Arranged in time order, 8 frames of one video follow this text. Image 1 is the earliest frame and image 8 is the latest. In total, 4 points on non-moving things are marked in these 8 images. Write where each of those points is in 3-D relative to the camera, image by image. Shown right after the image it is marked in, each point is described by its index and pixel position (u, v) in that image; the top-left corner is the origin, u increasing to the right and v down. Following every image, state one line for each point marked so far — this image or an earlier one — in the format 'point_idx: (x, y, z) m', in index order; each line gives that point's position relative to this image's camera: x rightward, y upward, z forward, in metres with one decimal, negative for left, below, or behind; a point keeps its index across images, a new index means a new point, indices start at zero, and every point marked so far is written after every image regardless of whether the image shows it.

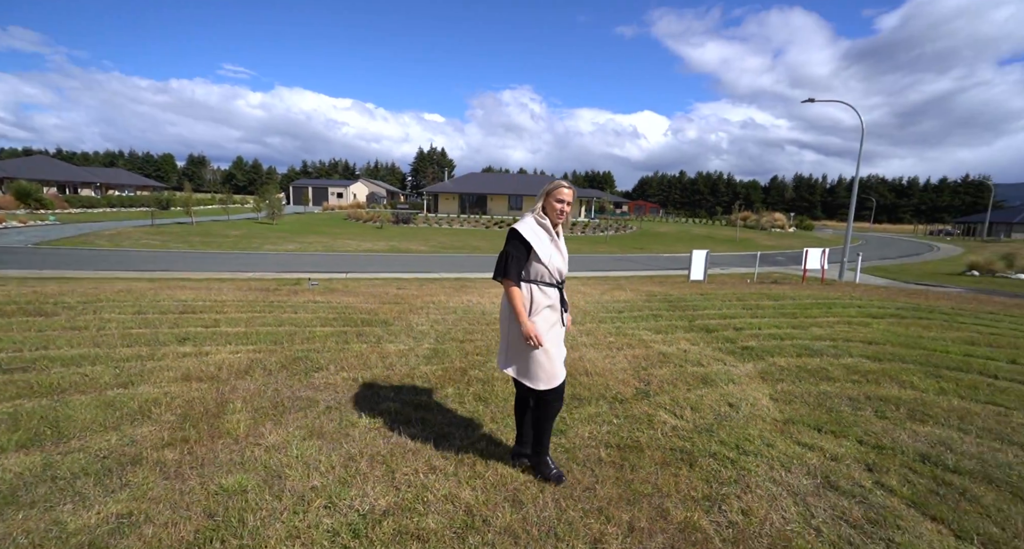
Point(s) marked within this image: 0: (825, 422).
0: (+2.4, -1.1, +3.6) m
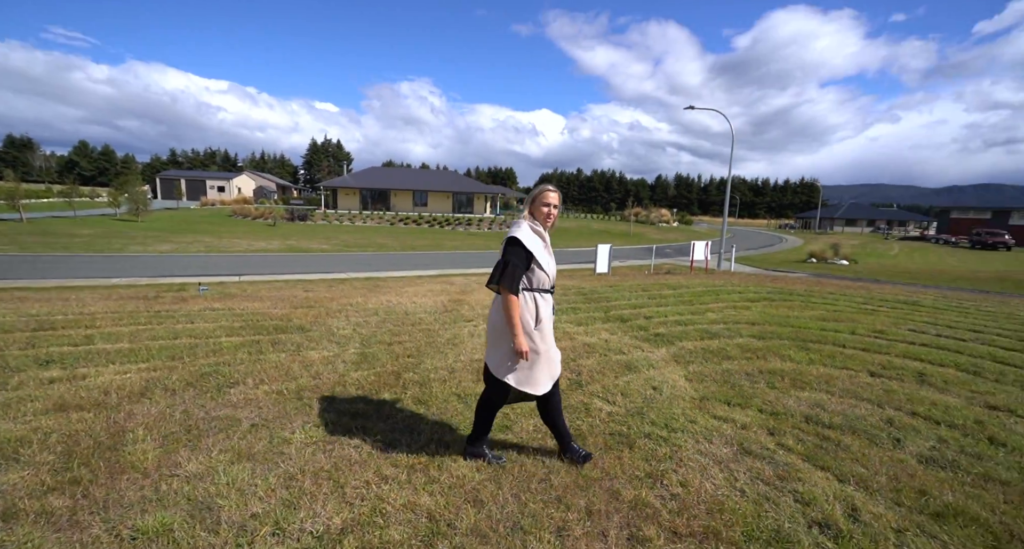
0: (+1.9, -1.1, +4.2) m
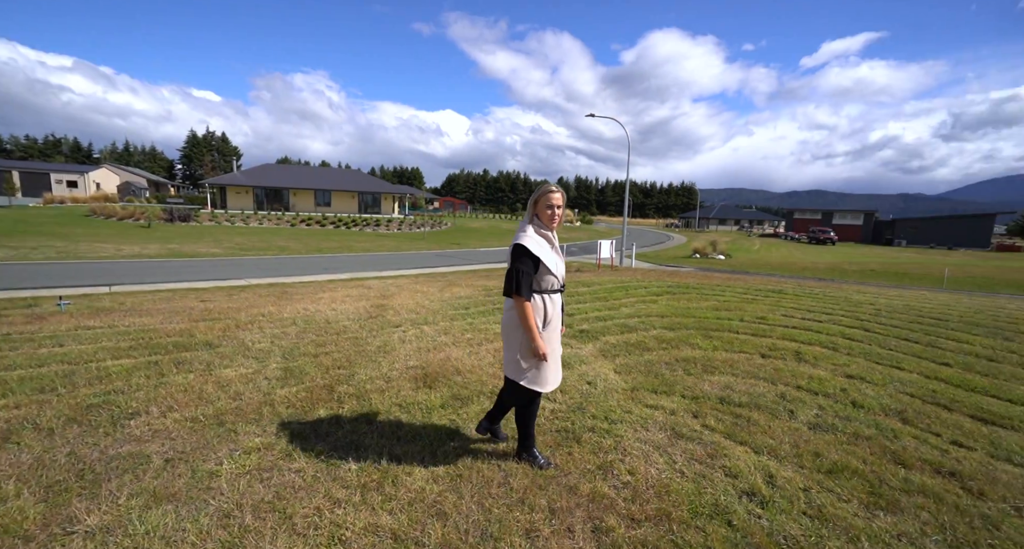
0: (+1.4, -1.0, +4.5) m
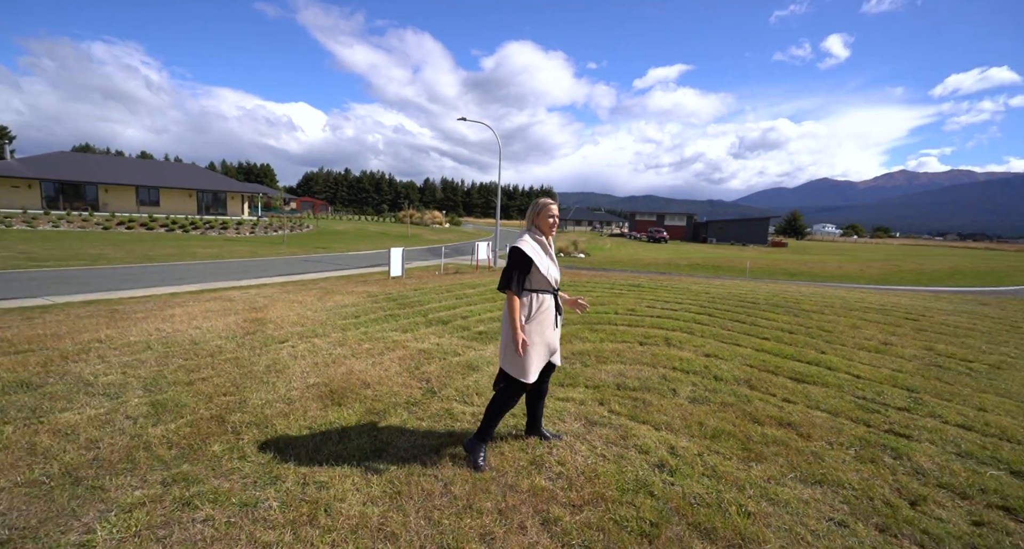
0: (+0.5, -1.0, +4.9) m
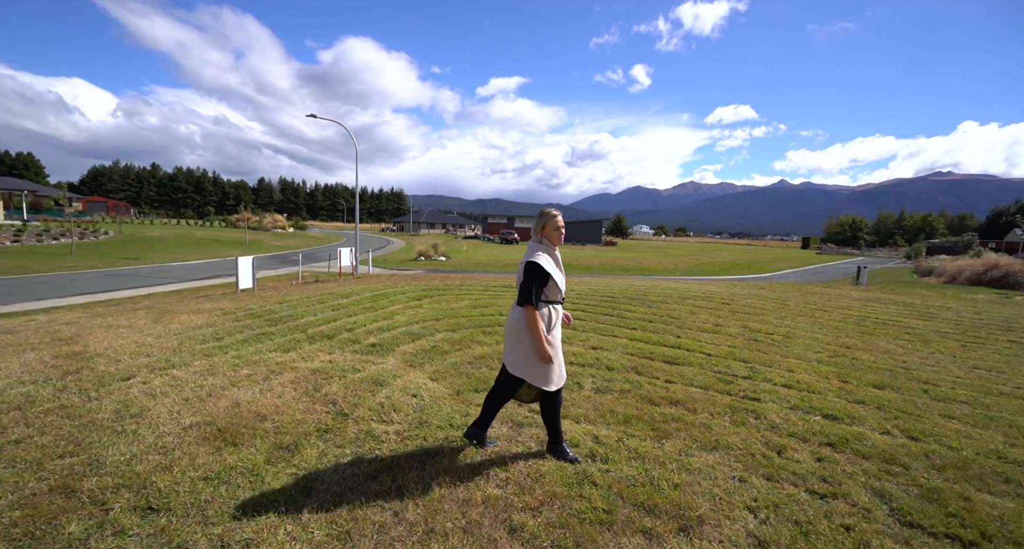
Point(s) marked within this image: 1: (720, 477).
0: (-0.4, -1.1, +4.8) m
1: (+1.5, -1.5, +3.6) m
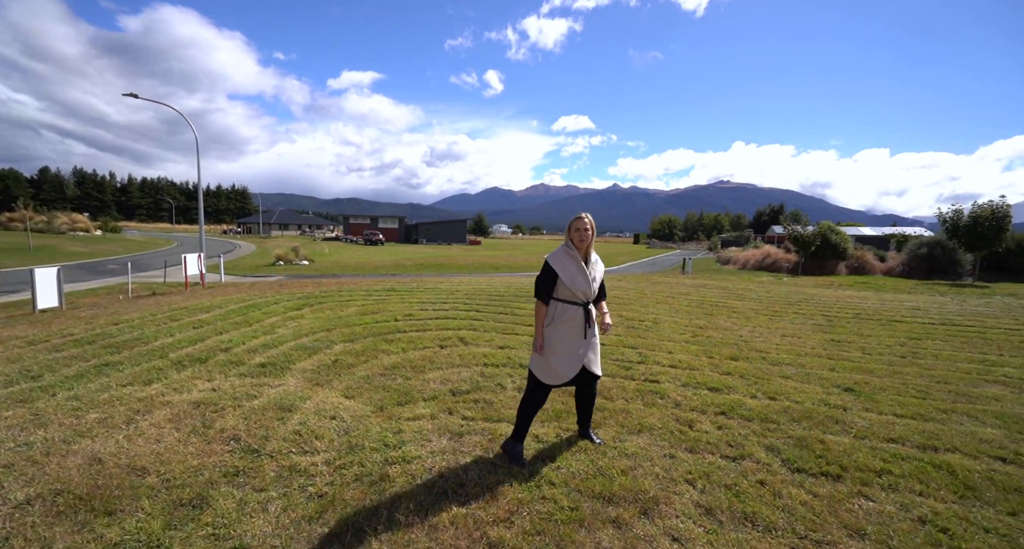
0: (-1.1, -1.1, +4.4) m
1: (+1.1, -1.5, +3.8) m
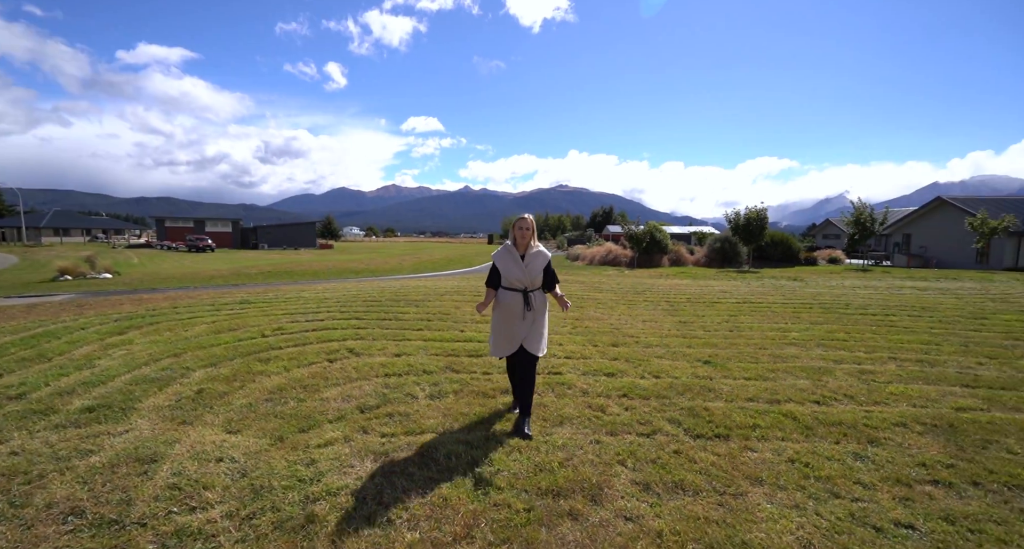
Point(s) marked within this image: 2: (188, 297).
0: (-1.7, -1.2, +3.8) m
1: (+0.6, -1.4, +4.0) m
2: (-6.5, -0.4, +9.2) m
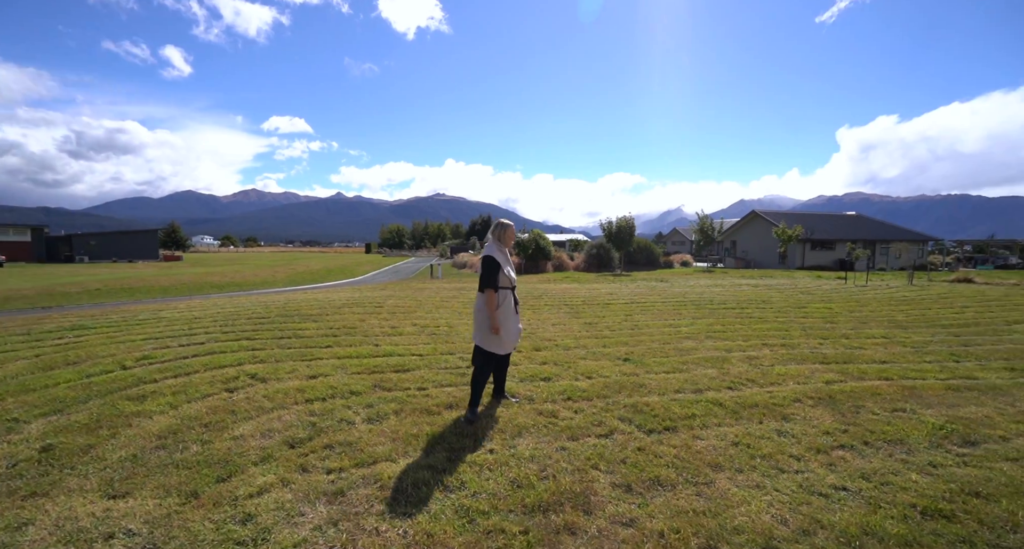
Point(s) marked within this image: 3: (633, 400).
0: (-1.9, -1.2, +3.0) m
1: (+0.3, -1.4, +3.8) m
2: (-8.0, -0.7, +6.9) m
3: (+1.3, -1.3, +5.1) m
